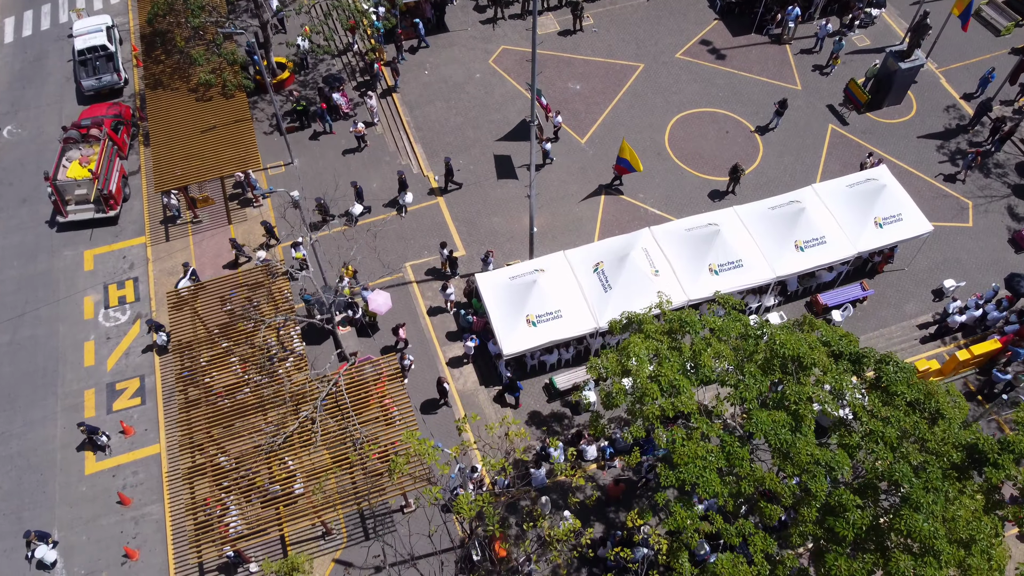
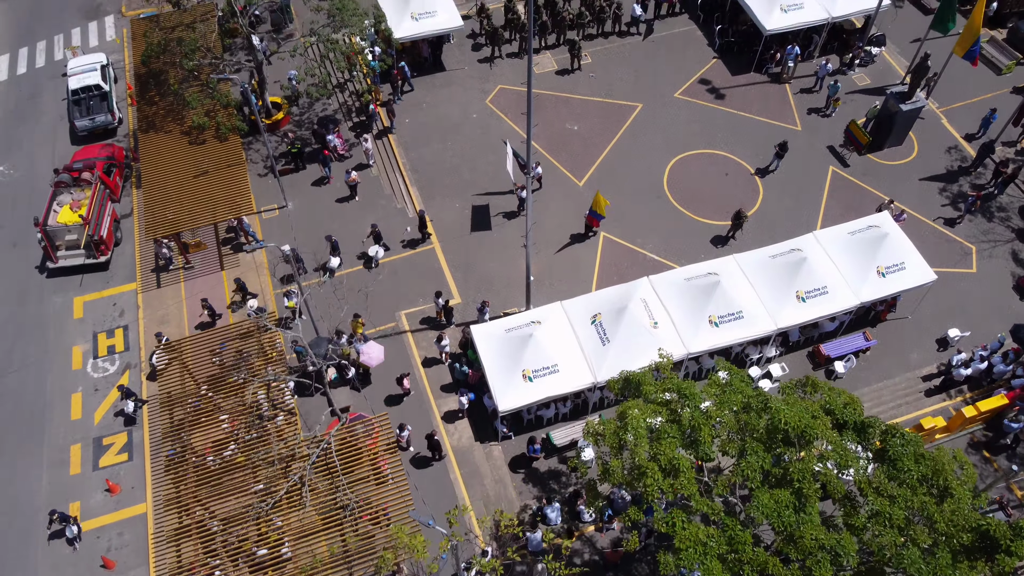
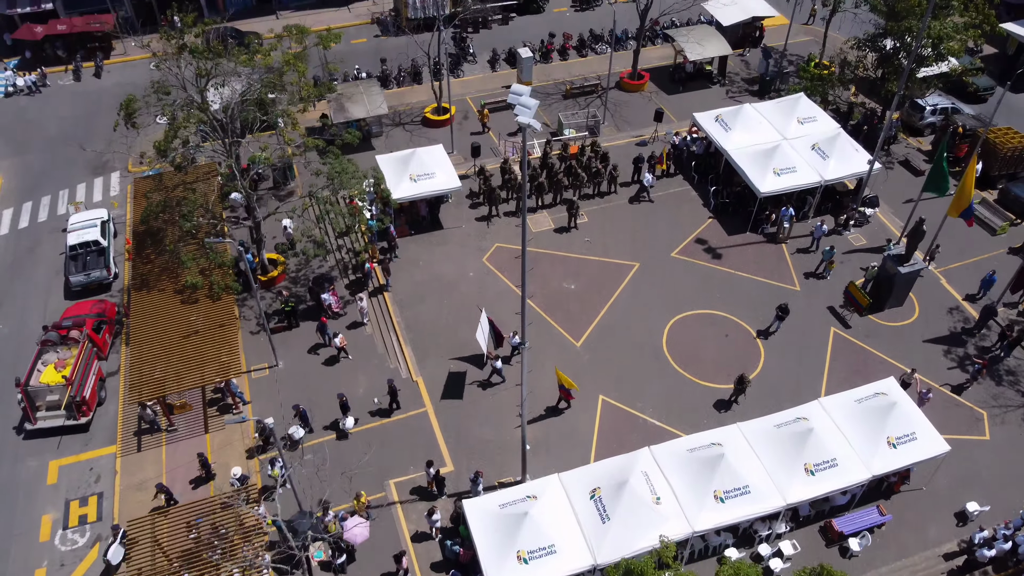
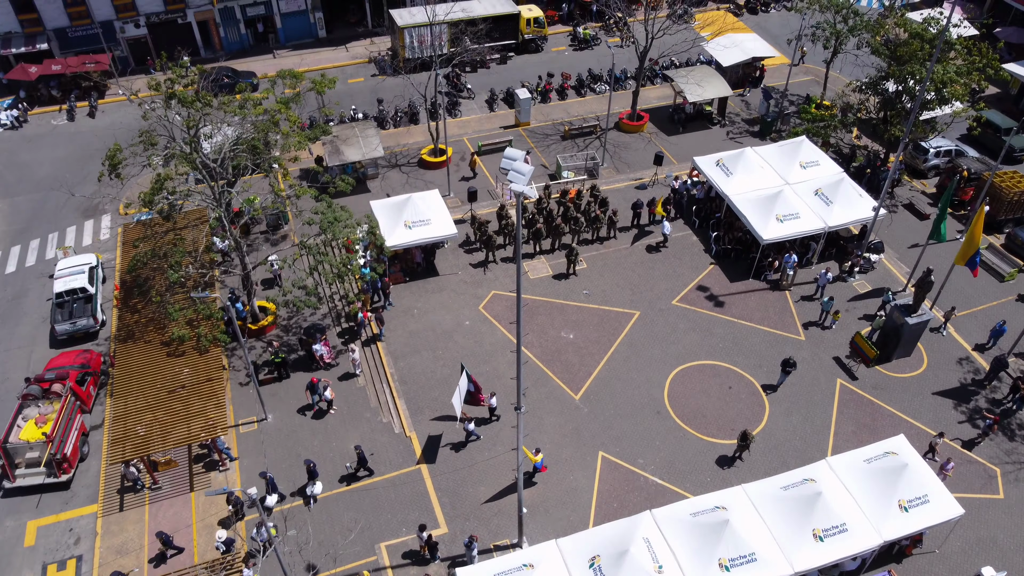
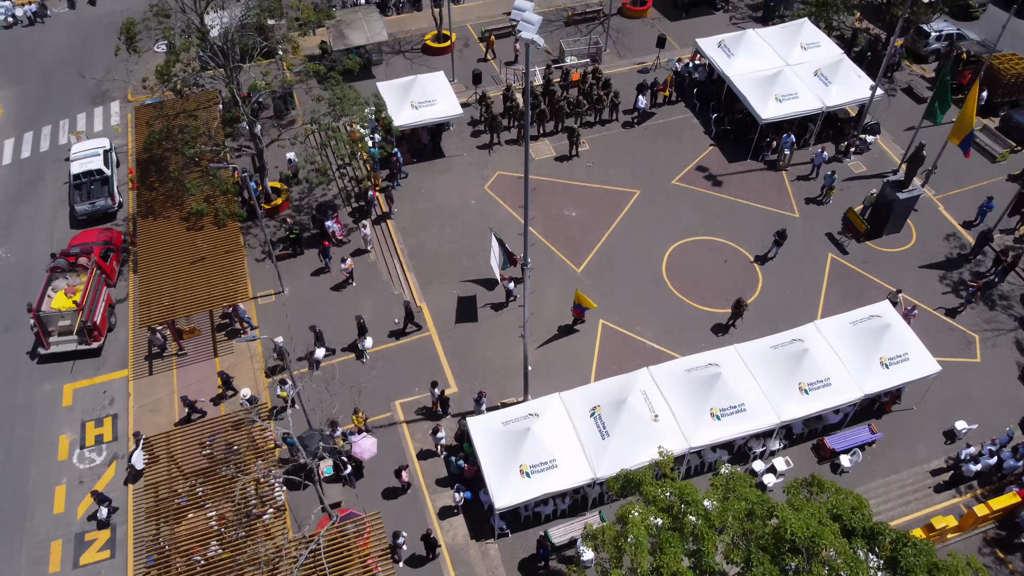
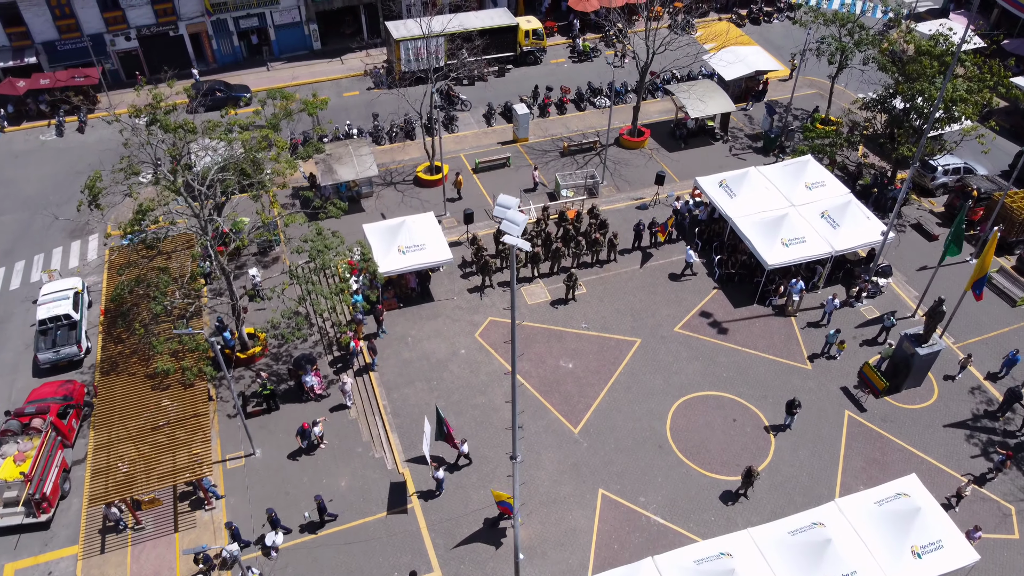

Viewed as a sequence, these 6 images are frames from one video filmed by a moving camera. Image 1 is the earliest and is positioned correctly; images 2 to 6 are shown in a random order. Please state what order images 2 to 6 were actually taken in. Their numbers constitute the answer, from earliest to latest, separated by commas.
2, 5, 3, 4, 6
